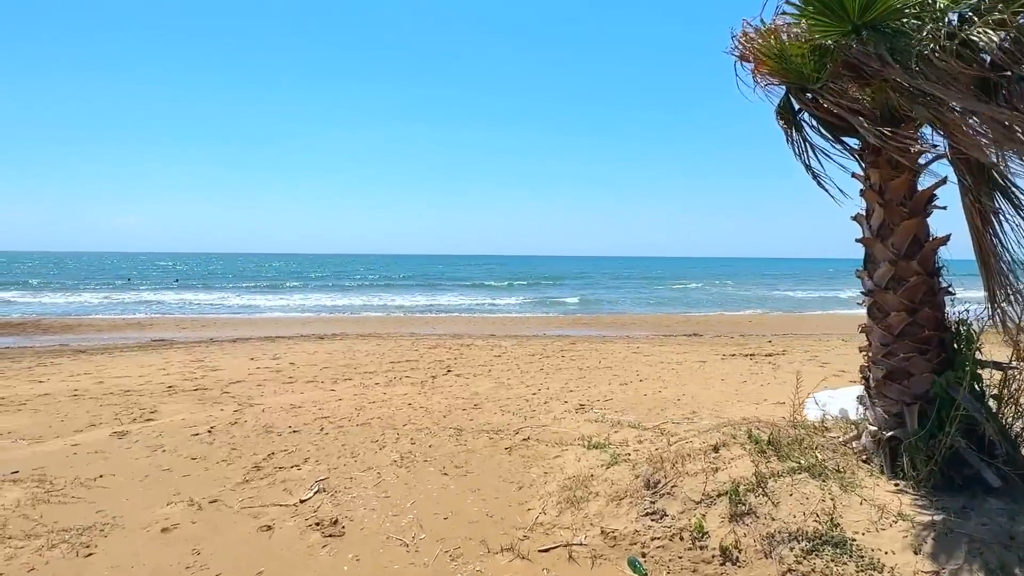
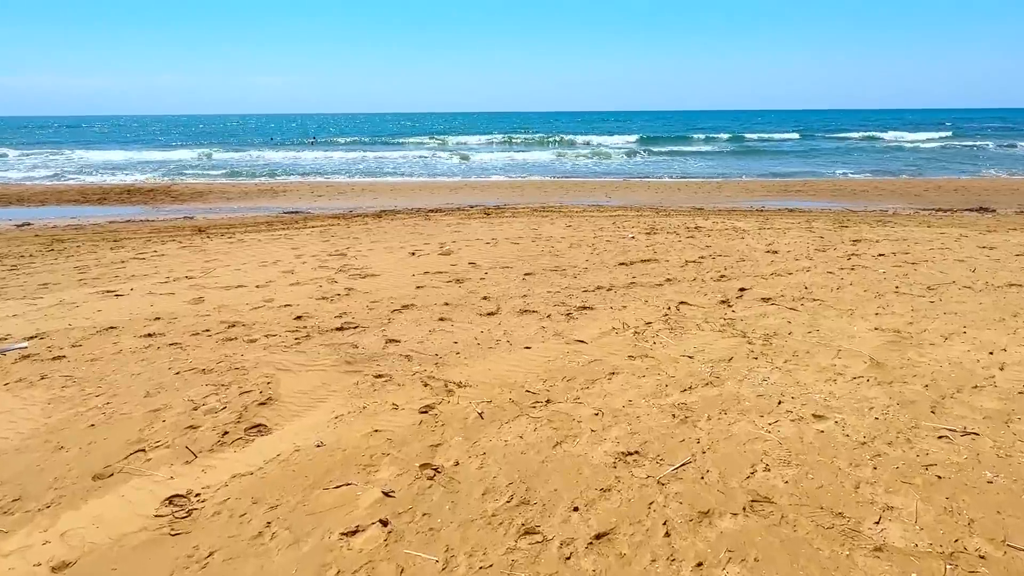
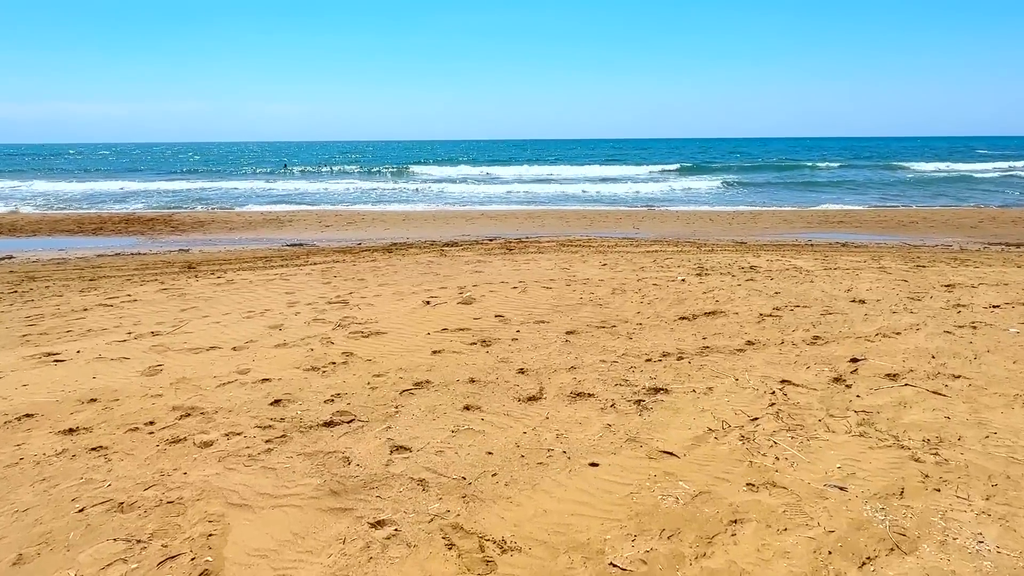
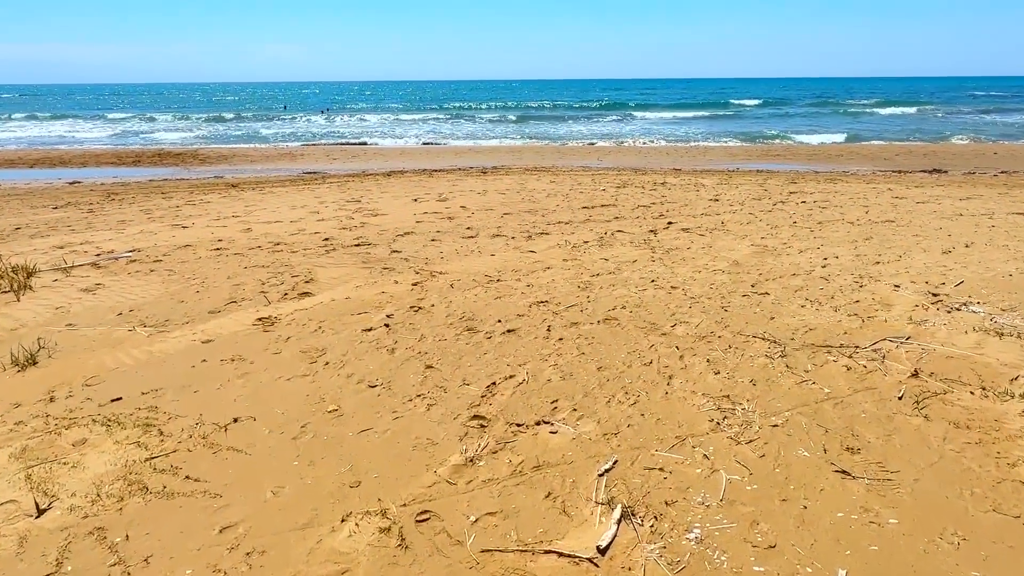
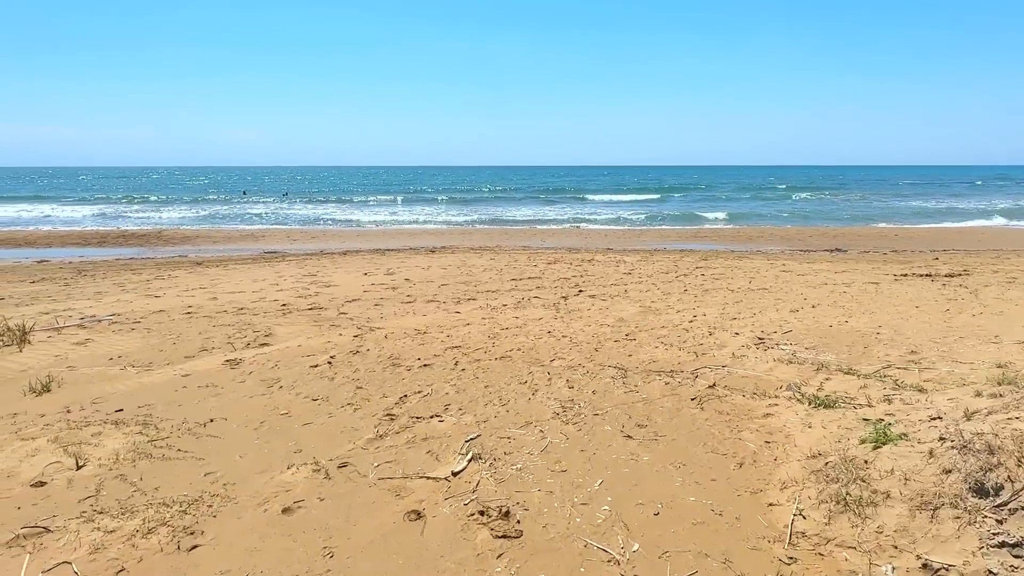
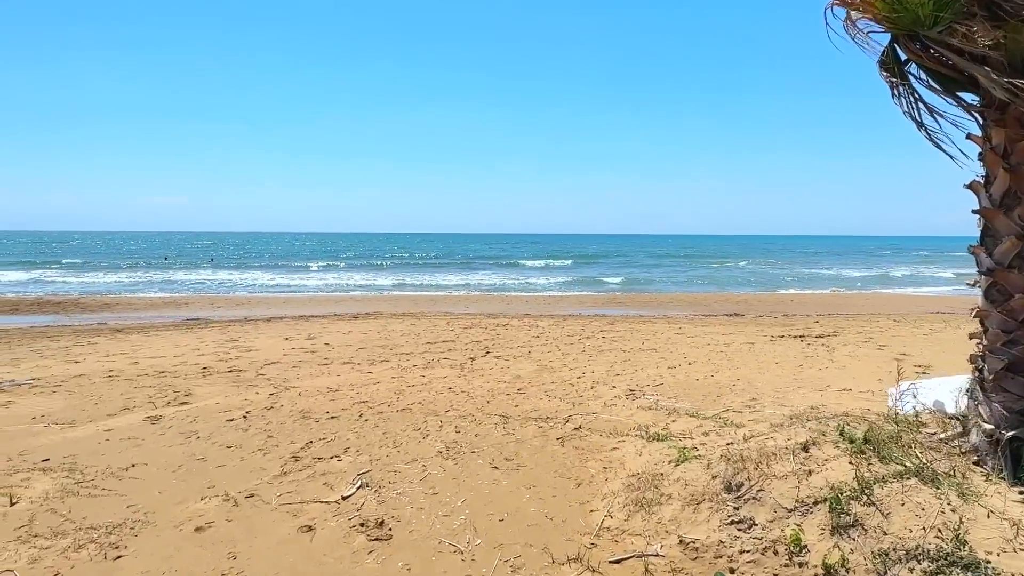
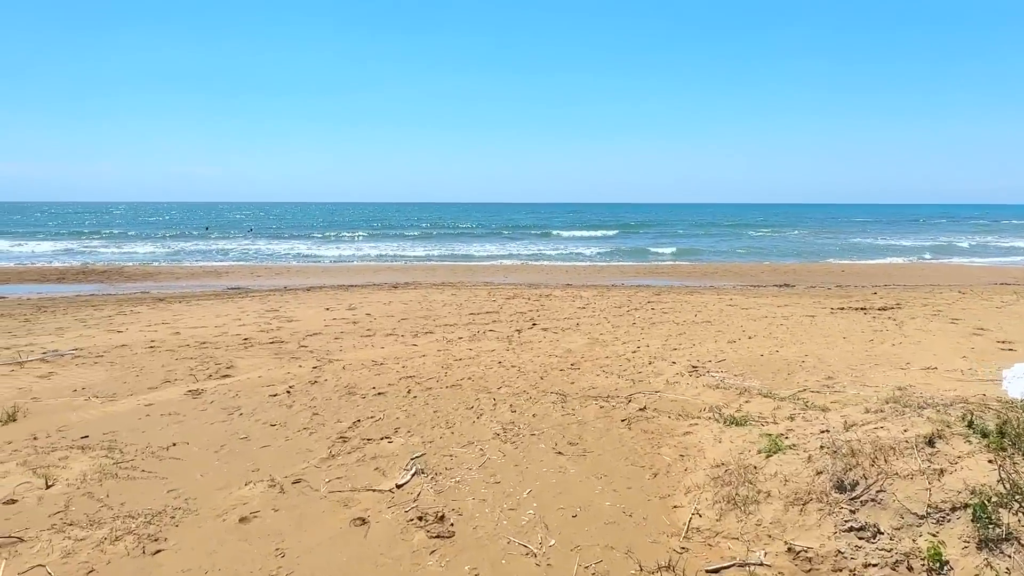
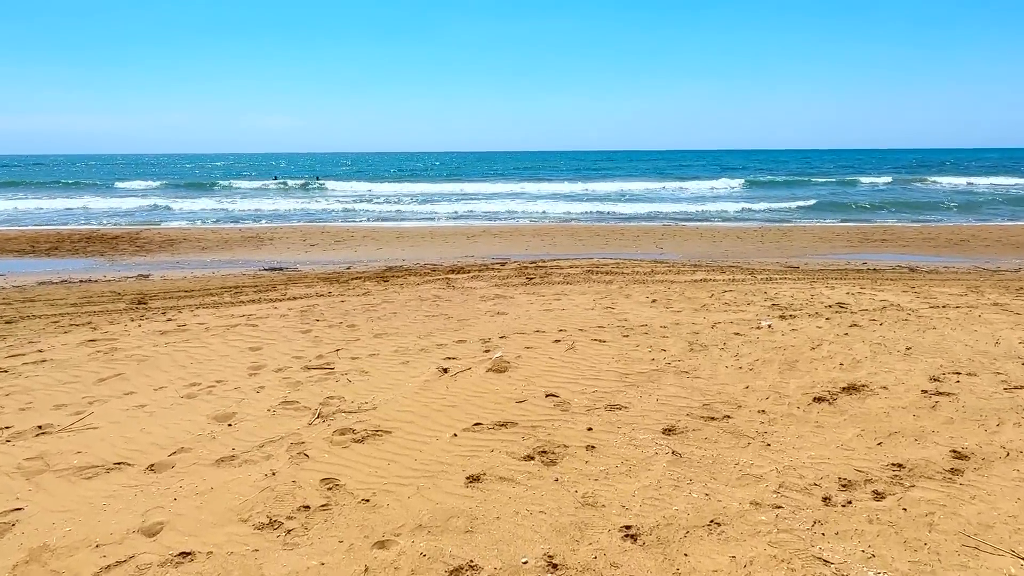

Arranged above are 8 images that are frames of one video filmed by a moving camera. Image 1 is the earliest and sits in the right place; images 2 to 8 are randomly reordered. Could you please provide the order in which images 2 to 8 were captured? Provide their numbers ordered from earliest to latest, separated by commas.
6, 7, 5, 4, 2, 3, 8
